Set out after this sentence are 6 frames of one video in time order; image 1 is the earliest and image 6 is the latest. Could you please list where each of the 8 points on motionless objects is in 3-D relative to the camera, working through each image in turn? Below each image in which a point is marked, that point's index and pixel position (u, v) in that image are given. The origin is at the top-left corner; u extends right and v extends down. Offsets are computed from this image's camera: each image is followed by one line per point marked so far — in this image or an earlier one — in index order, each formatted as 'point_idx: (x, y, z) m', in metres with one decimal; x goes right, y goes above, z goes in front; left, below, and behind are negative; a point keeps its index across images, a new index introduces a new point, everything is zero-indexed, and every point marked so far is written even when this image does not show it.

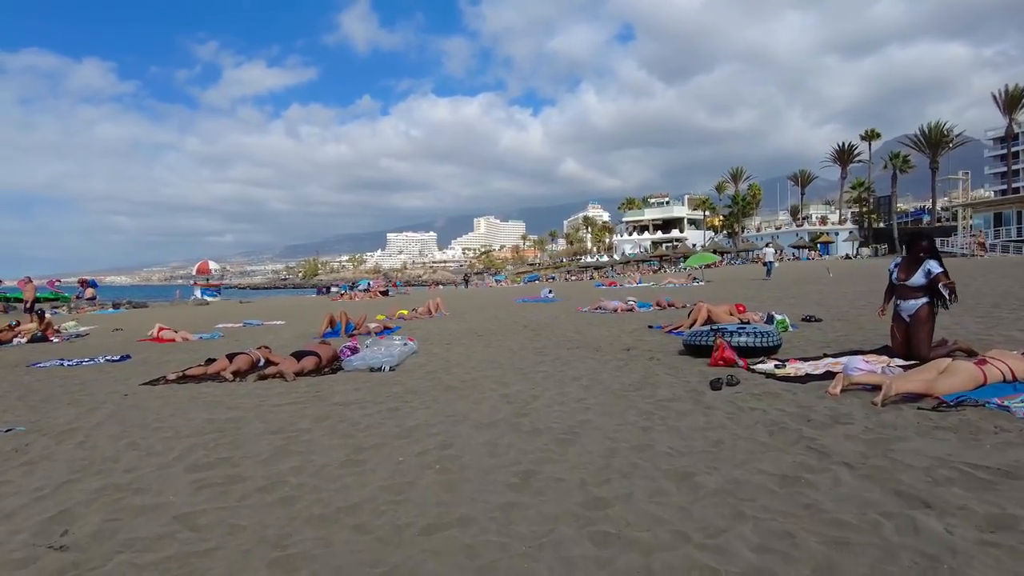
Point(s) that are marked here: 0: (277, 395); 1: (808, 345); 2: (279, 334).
0: (-2.6, -1.2, +7.3) m
1: (+3.8, -0.7, +8.5) m
2: (-5.6, -1.1, +15.9) m
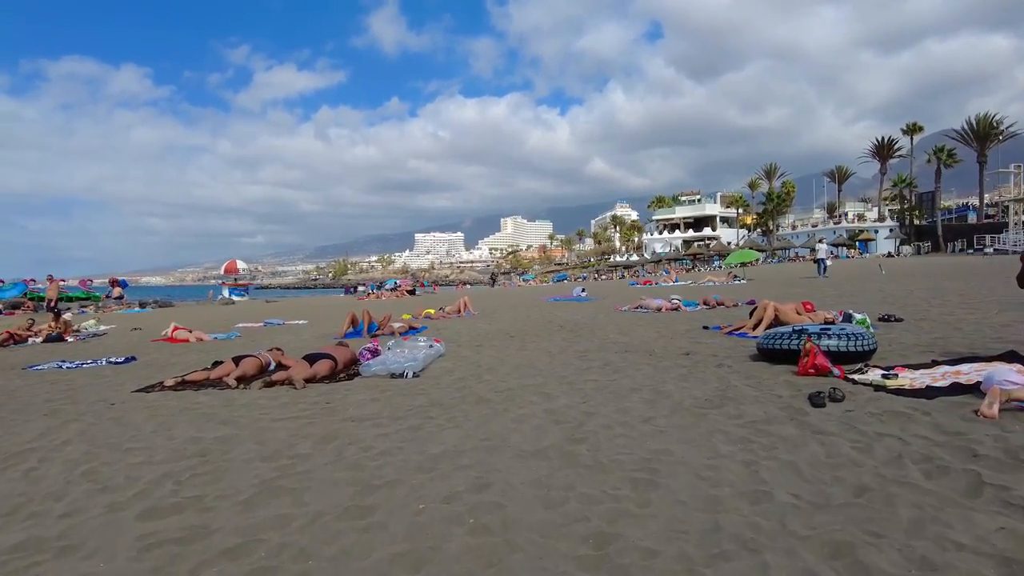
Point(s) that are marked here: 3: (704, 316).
0: (-2.2, -1.1, +6.2) m
1: (+4.2, -0.7, +7.2) m
2: (-4.9, -1.0, +15.0) m
3: (+3.6, -0.5, +12.3) m
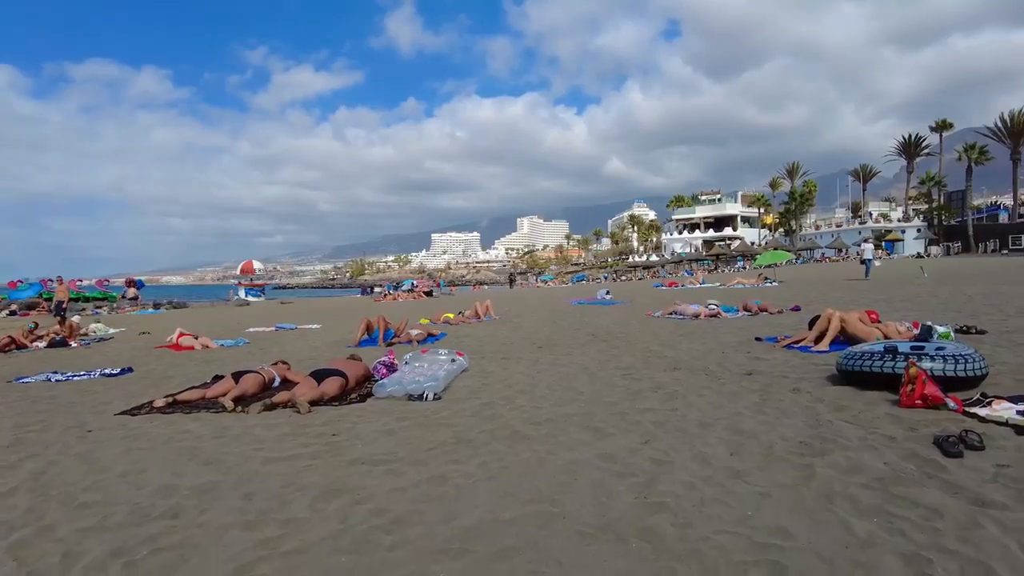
0: (-1.9, -1.2, +5.3) m
1: (+4.6, -0.8, +6.0) m
2: (-4.3, -1.1, +14.1) m
3: (+4.0, -0.6, +11.2) m
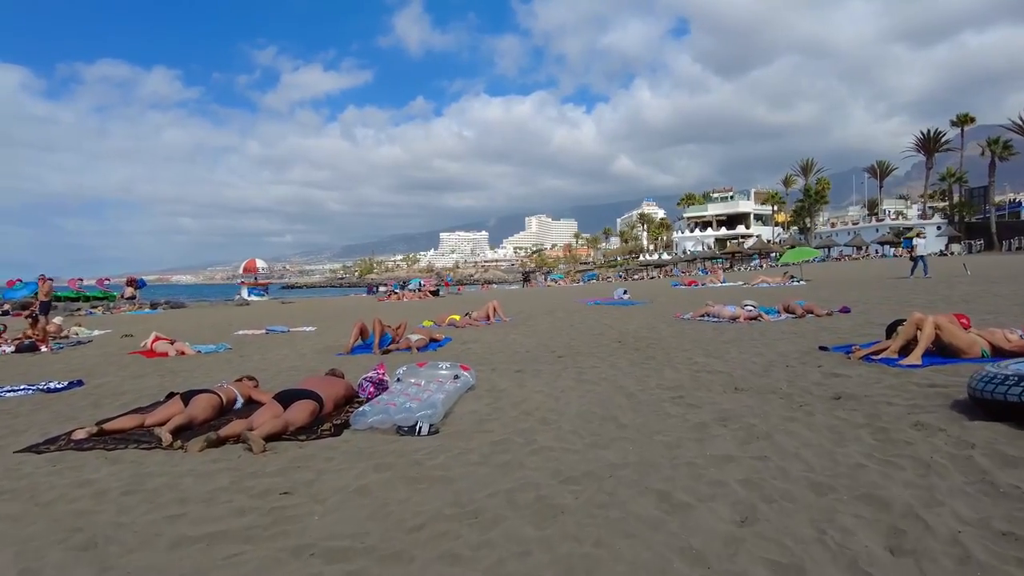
0: (-1.7, -1.2, +3.7) m
1: (+4.7, -0.8, +4.4) m
2: (-4.1, -1.1, +12.6) m
3: (+4.3, -0.6, +9.6) m
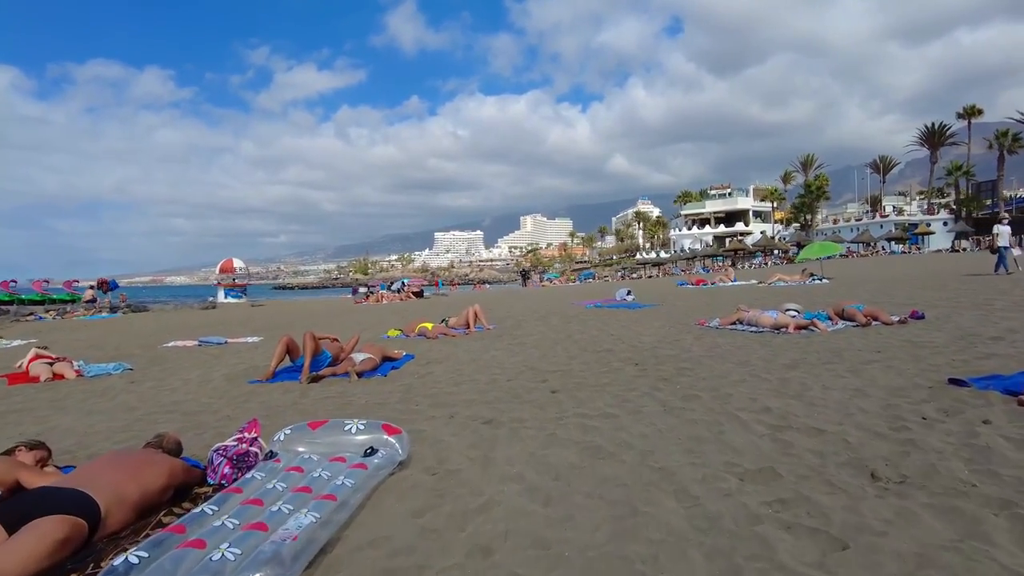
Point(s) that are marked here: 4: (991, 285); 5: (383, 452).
0: (-1.9, -1.2, +0.9) m
1: (+4.5, -0.8, +1.7) m
2: (-4.4, -1.2, +9.8) m
3: (+4.0, -0.6, +6.9) m
4: (+10.5, +0.1, +14.5) m
5: (-0.7, -0.9, +3.8) m
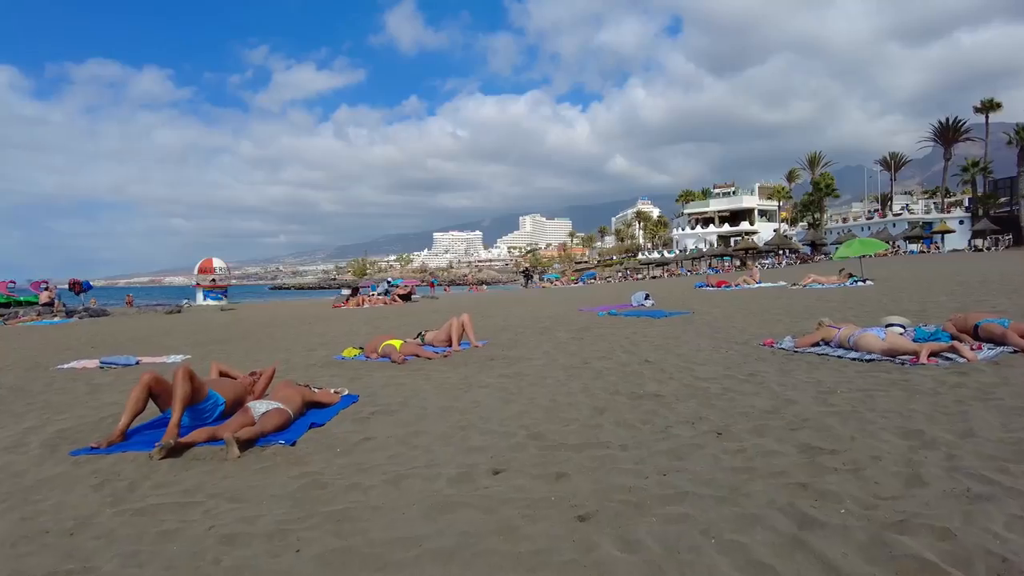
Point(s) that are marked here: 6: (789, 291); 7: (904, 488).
0: (-2.0, -1.3, -2.2) m
1: (+4.4, -0.8, -1.4) m
2: (-4.4, -1.2, +6.7) m
3: (+3.9, -0.7, +3.8) m
4: (+10.4, 0.0, +11.4) m
5: (-0.8, -1.0, +0.7) m
6: (+7.3, 0.0, +17.6) m
7: (+1.8, -0.9, +3.0) m
